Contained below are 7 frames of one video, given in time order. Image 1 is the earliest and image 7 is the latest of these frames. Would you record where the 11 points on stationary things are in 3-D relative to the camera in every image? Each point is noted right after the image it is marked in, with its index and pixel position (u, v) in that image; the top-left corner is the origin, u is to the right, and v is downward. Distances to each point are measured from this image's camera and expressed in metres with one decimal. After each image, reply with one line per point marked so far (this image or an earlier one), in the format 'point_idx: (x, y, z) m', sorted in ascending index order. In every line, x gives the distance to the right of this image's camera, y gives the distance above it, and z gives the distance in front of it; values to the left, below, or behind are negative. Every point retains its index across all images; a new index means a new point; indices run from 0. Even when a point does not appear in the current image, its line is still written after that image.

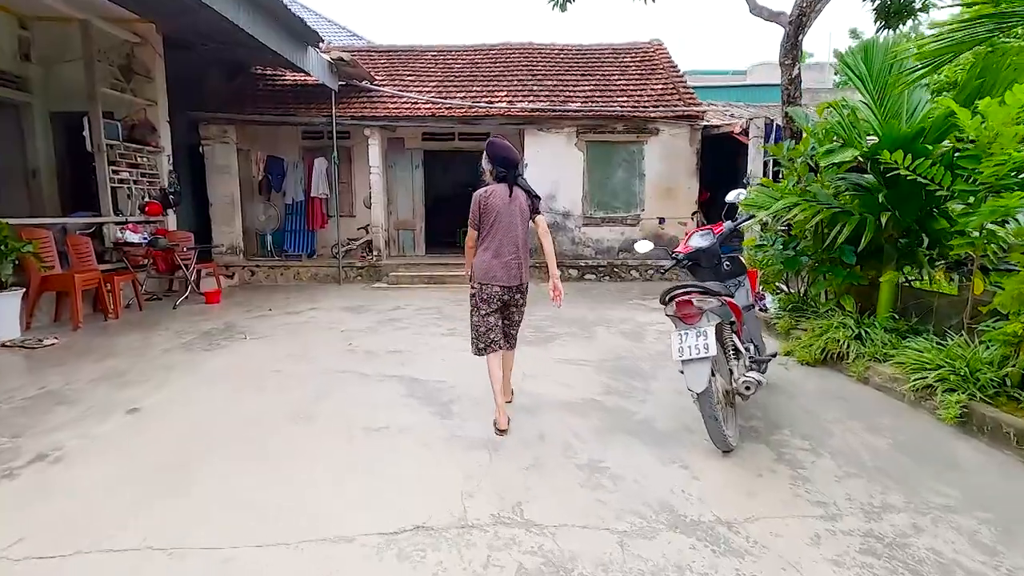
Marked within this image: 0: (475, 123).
0: (-0.7, +3.0, +9.6) m
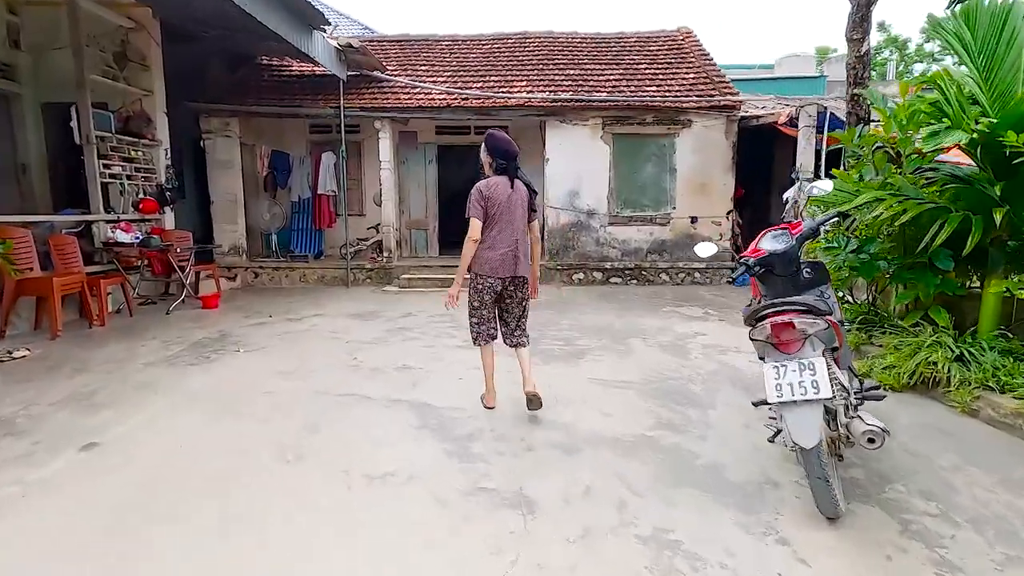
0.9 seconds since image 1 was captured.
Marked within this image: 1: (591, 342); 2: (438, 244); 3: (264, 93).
0: (-0.3, +2.9, +9.0) m
1: (+0.8, -0.5, +5.4) m
2: (-1.4, +0.9, +10.3) m
3: (-4.3, +3.4, +9.3) m
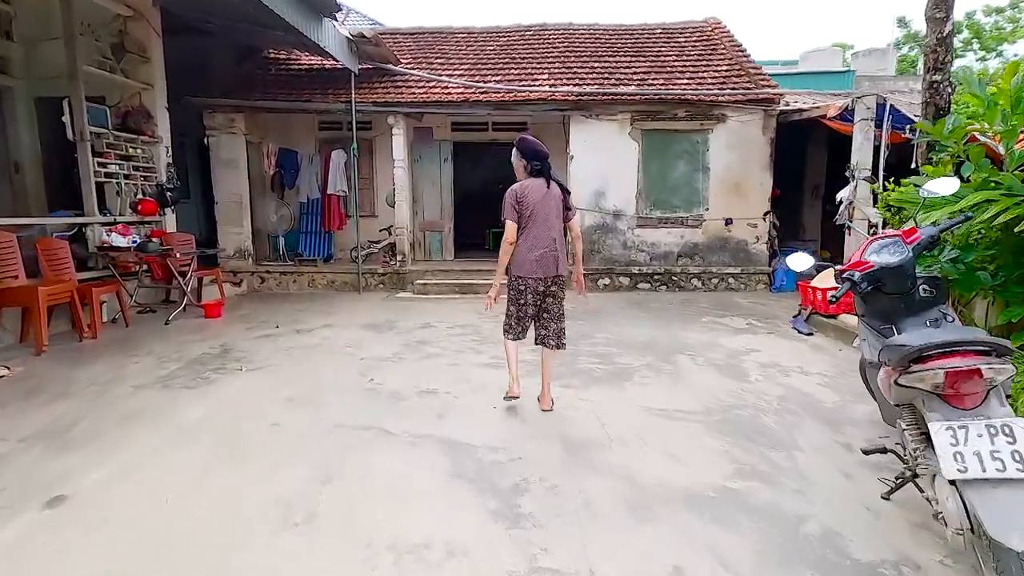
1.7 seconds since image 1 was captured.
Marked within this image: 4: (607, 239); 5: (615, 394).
0: (0.0, +2.8, +8.4) m
1: (+1.1, -0.7, +4.8) m
2: (-1.1, +0.8, +9.8) m
3: (-4.0, +3.3, +8.8) m
4: (+1.5, +0.8, +8.6) m
5: (+0.8, -0.8, +4.0) m
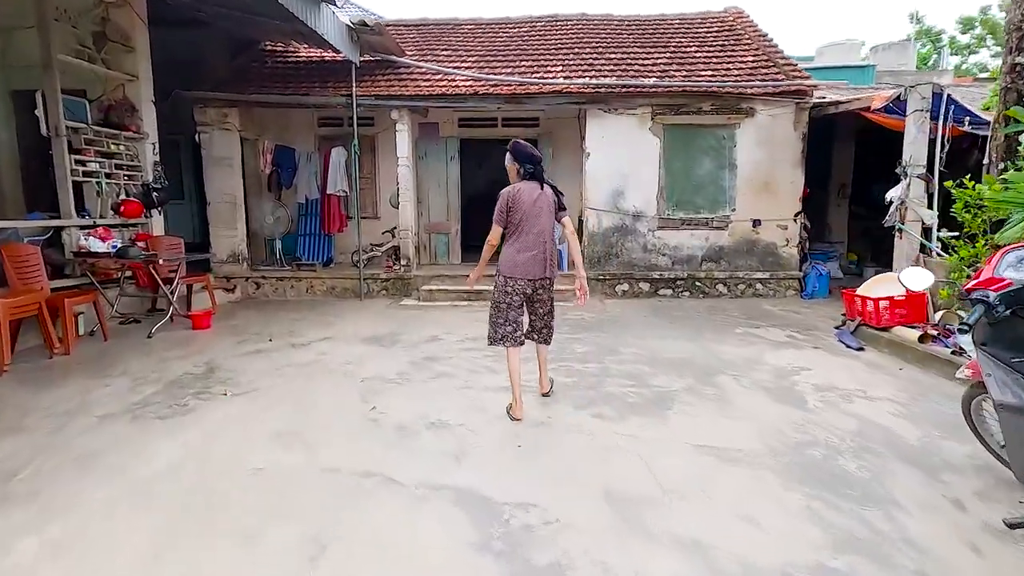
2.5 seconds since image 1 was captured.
0: (+0.2, +2.7, +7.9) m
1: (+1.3, -0.7, +4.2) m
2: (-0.9, +0.7, +9.2) m
3: (-3.8, +3.2, +8.2) m
4: (+1.7, +0.7, +8.0) m
5: (+0.9, -0.9, +3.4) m
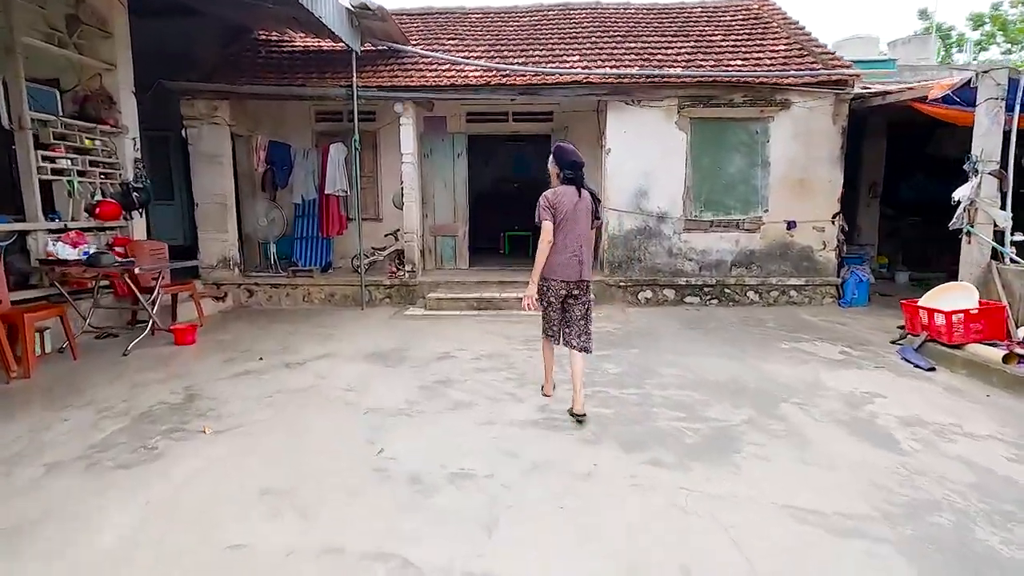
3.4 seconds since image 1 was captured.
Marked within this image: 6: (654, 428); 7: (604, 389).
0: (+0.4, +2.6, +7.2) m
1: (+1.5, -0.9, +3.6) m
2: (-0.7, +0.6, +8.6) m
3: (-3.6, +3.1, +7.6) m
4: (+1.9, +0.6, +7.4) m
5: (+1.1, -1.0, +2.8) m
6: (+0.9, -0.9, +3.4) m
7: (+0.7, -0.8, +4.1) m
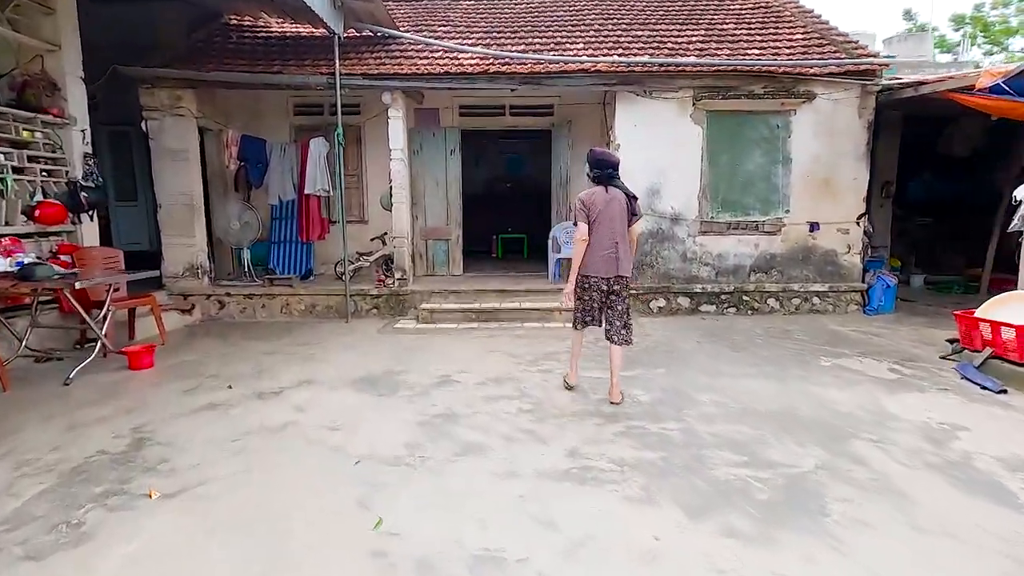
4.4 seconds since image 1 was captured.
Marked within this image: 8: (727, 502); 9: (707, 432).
0: (+0.4, +2.5, +6.6) m
1: (+1.6, -0.9, +3.0) m
2: (-0.7, +0.4, +7.9) m
3: (-3.6, +2.9, +6.8) m
4: (+1.9, +0.5, +6.8) m
5: (+1.3, -1.1, +2.2) m
6: (+1.0, -1.0, +2.8) m
7: (+0.8, -0.9, +3.5) m
8: (+1.0, -1.0, +2.6) m
9: (+1.2, -0.9, +3.3) m
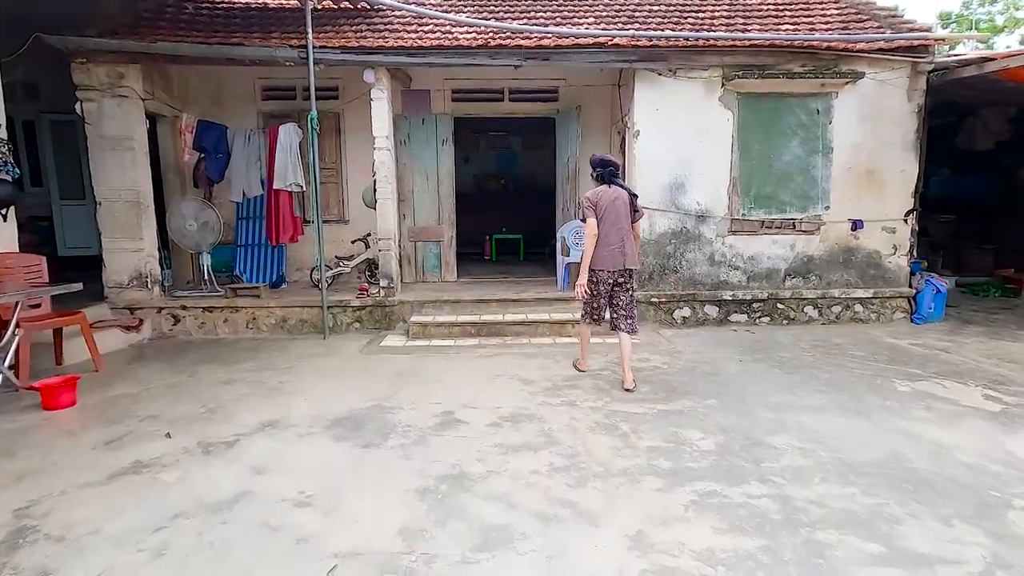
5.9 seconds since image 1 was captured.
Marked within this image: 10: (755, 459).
0: (+0.4, +2.4, +5.7) m
1: (+1.8, -1.0, +2.2) m
2: (-0.7, +0.3, +7.0) m
3: (-3.6, +2.8, +5.8) m
4: (+1.9, +0.4, +6.0) m
5: (+1.5, -1.2, +1.3) m
6: (+1.2, -1.1, +1.9) m
7: (+1.0, -1.0, +2.6) m
8: (+1.2, -1.1, +1.7) m
9: (+1.4, -1.0, +2.5) m
10: (+1.3, -0.9, +2.9) m
